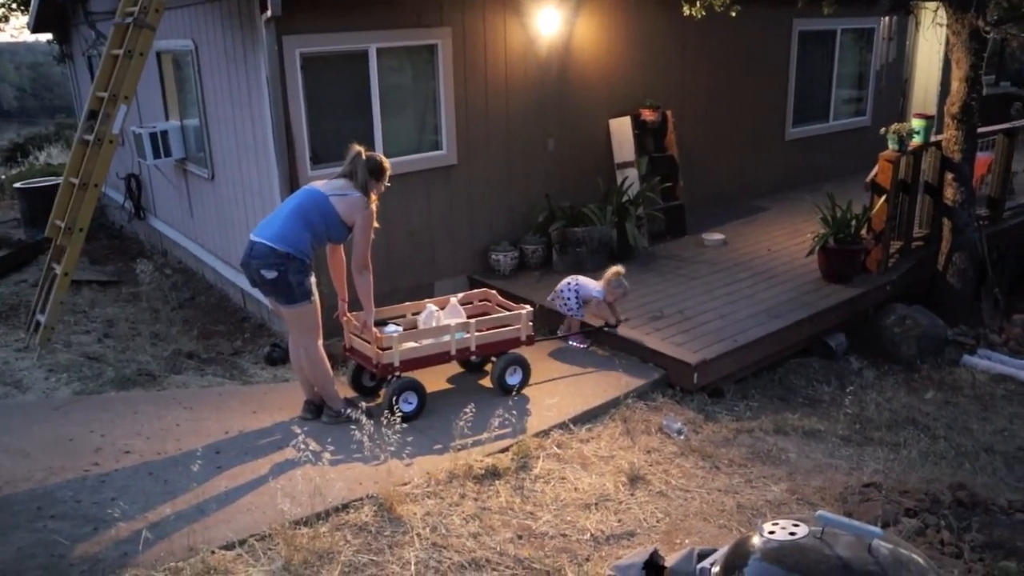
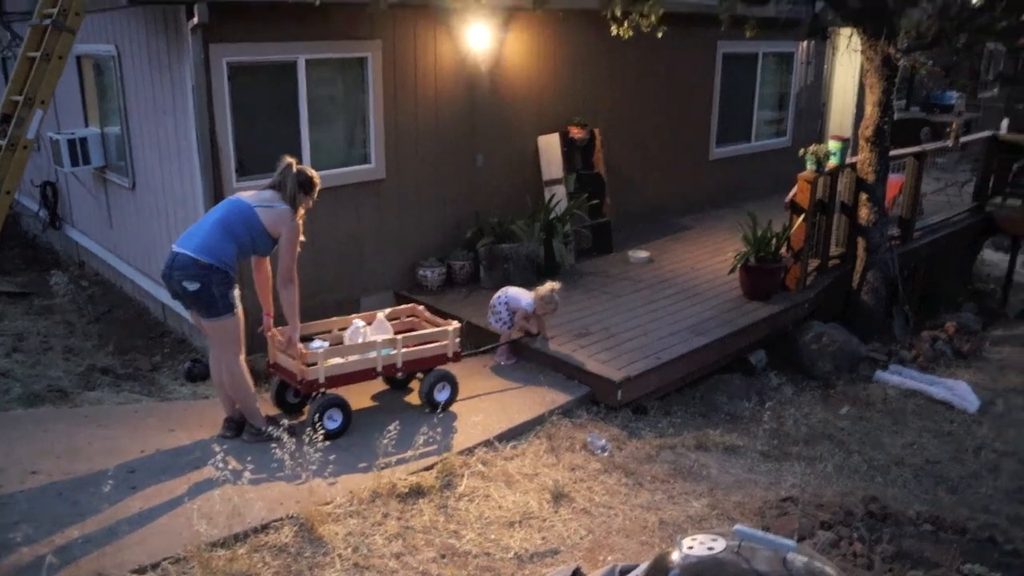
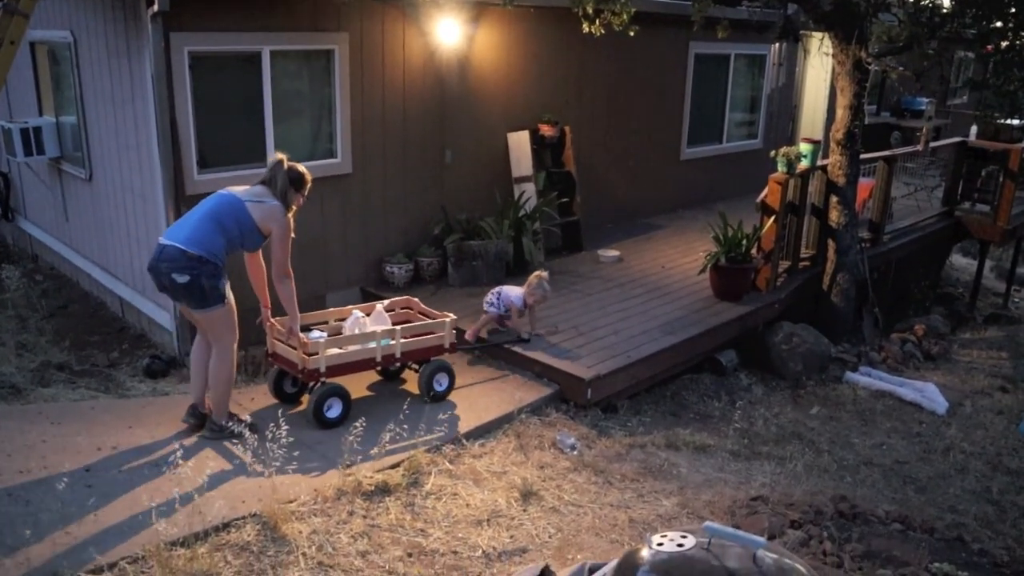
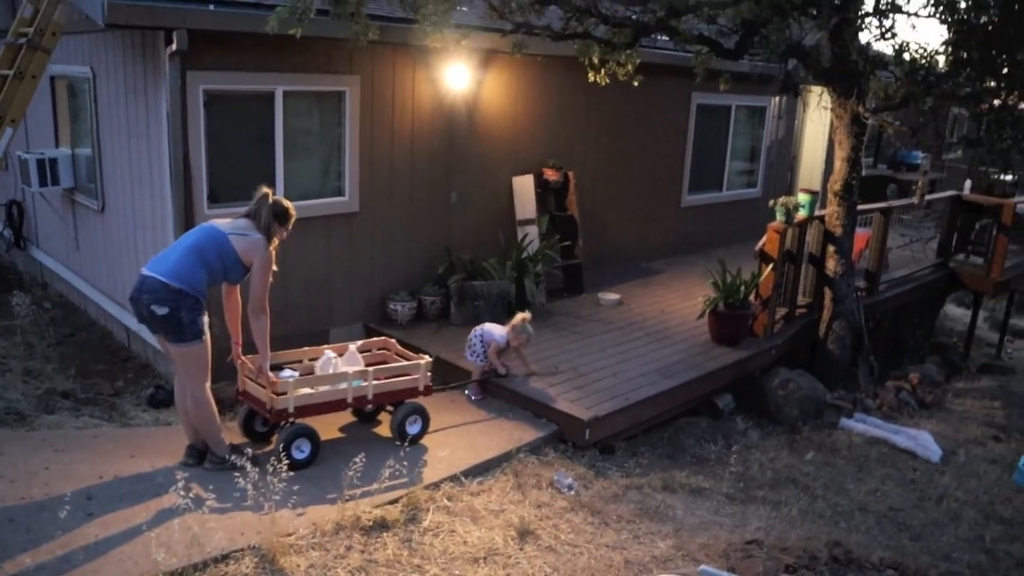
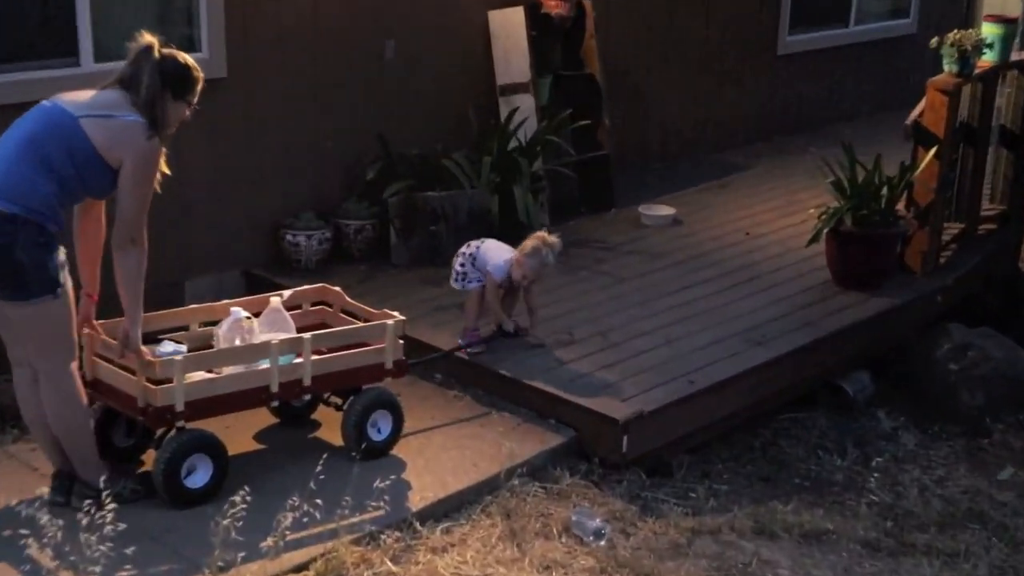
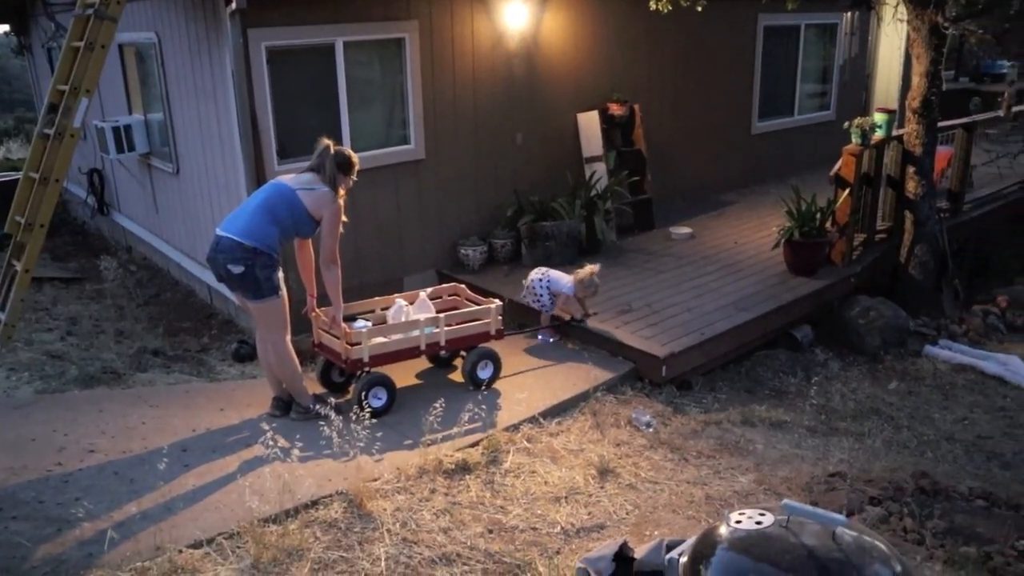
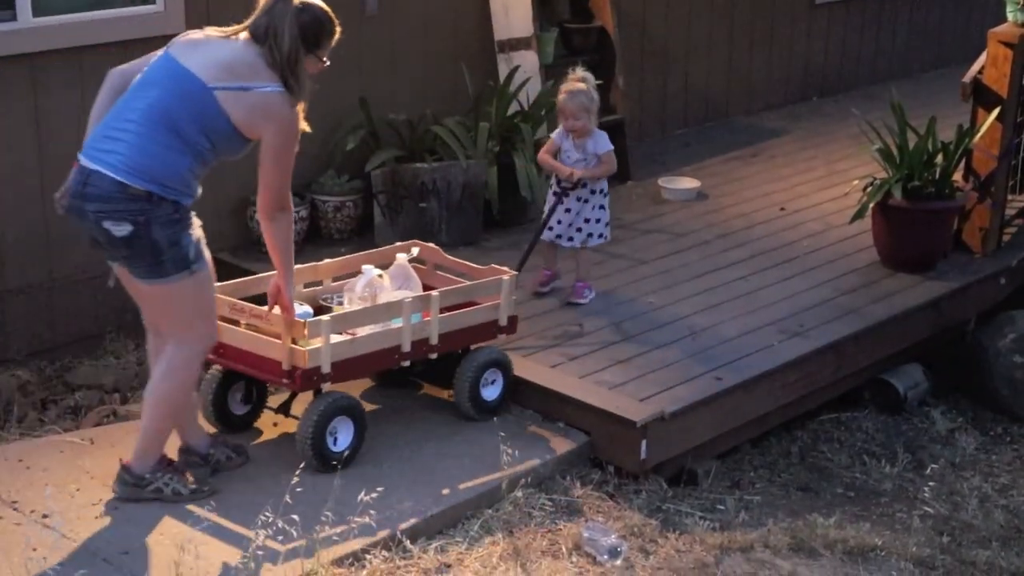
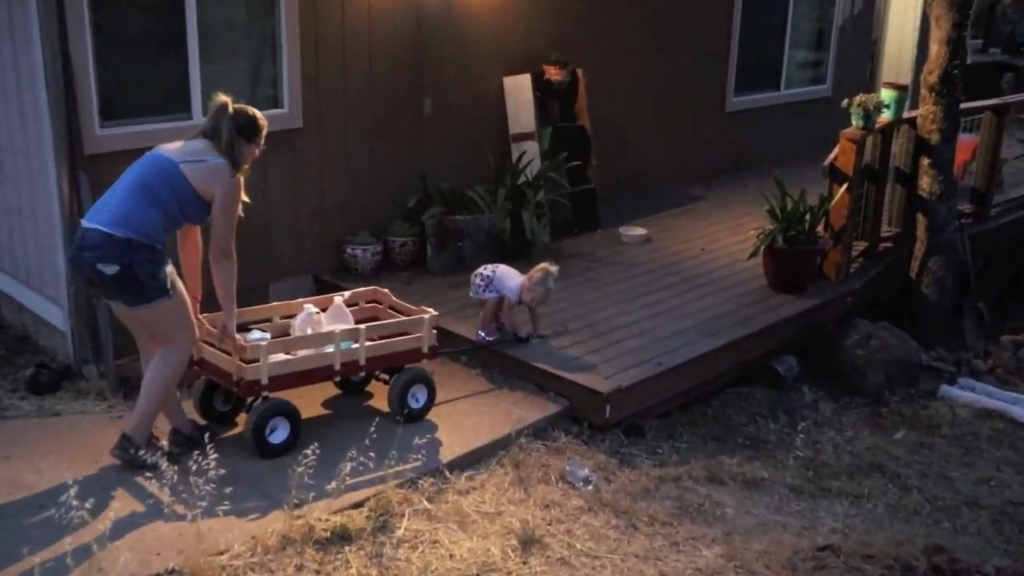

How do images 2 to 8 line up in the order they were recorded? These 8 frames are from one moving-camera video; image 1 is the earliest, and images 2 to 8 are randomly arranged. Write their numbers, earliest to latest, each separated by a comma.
6, 2, 4, 3, 8, 5, 7
